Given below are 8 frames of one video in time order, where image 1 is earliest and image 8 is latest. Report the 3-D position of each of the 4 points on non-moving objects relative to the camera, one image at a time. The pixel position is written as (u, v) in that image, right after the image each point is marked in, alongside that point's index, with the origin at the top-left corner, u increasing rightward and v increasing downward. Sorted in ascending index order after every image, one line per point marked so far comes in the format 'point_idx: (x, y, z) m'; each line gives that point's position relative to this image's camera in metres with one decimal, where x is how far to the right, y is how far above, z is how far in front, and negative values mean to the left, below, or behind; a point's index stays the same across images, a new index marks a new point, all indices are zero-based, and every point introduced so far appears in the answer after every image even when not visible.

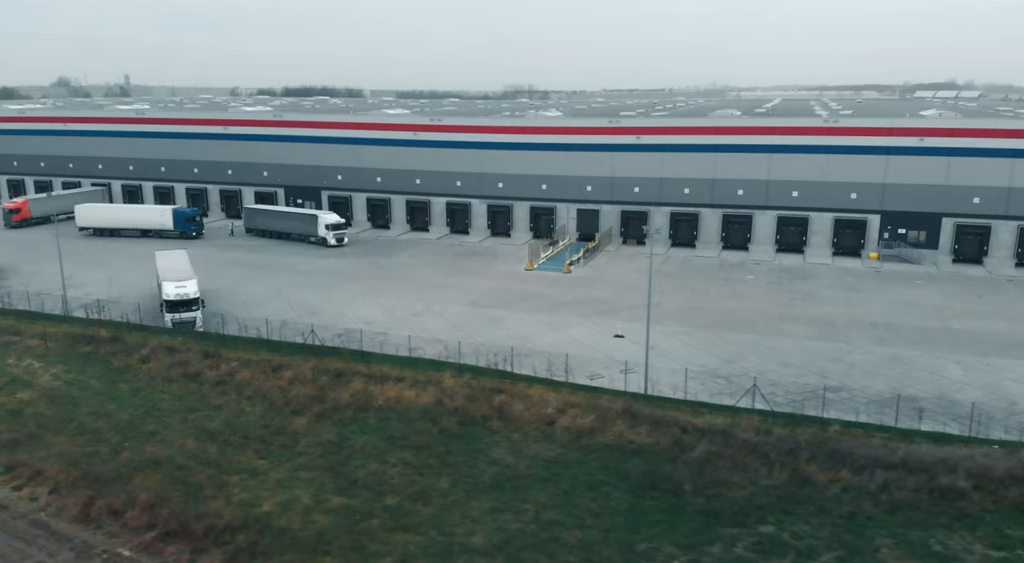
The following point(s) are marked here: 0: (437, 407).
0: (-1.6, -2.7, +15.4) m
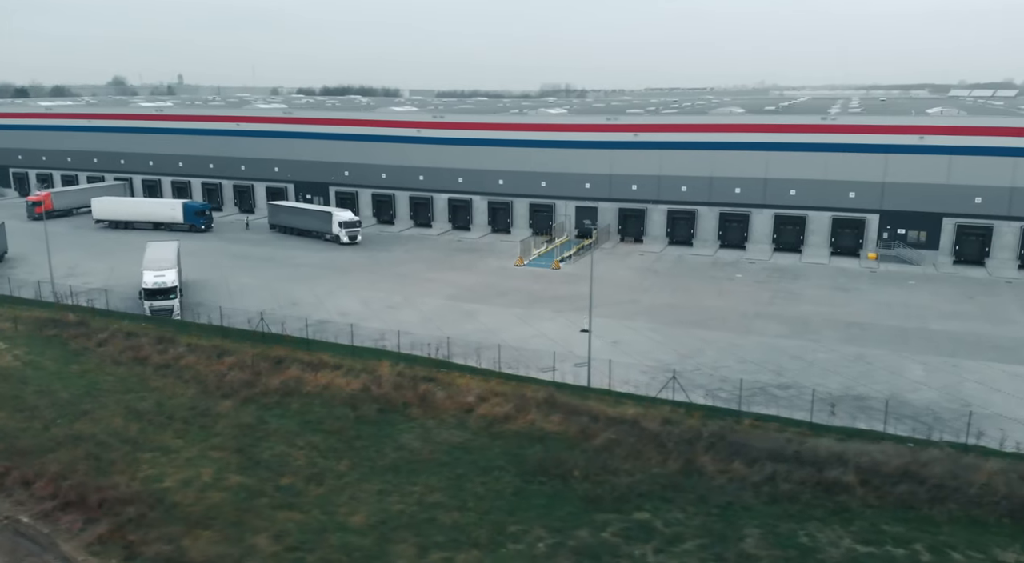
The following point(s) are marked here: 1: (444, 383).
0: (-3.3, -2.4, +15.7) m
1: (-1.5, -2.3, +16.2) m
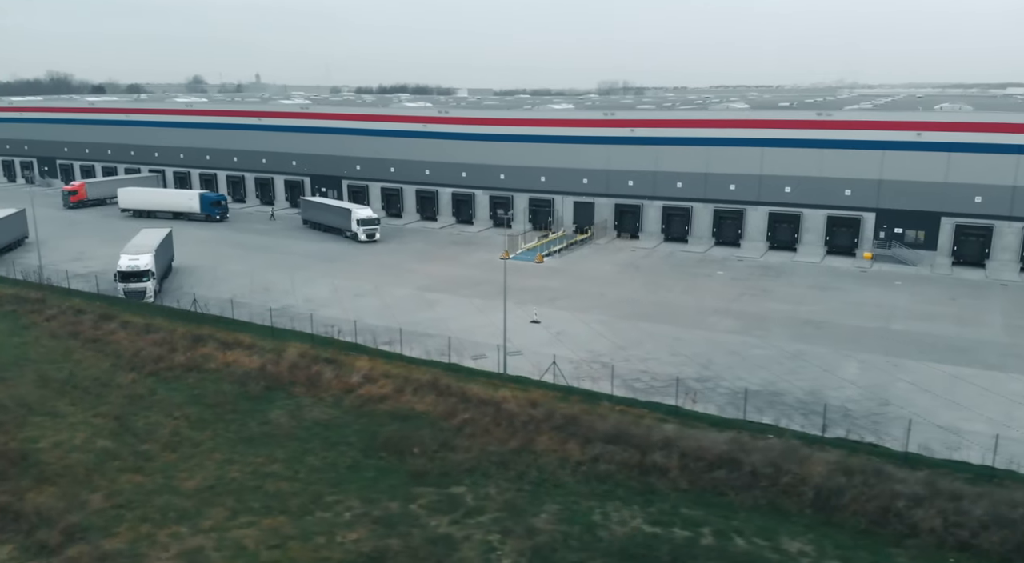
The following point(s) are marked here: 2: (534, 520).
0: (-5.7, -2.0, +16.3) m
1: (-4.0, -1.9, +16.6) m
2: (+0.3, -3.4, +10.4) m
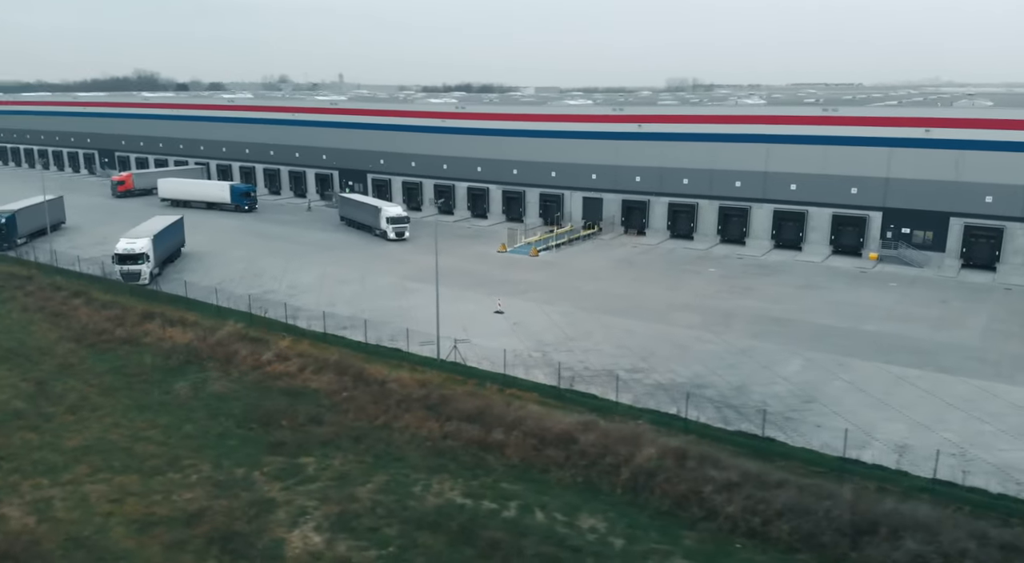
0: (-7.8, -1.5, +17.3) m
1: (-6.0, -1.5, +17.5) m
2: (-2.3, -3.1, +10.8) m
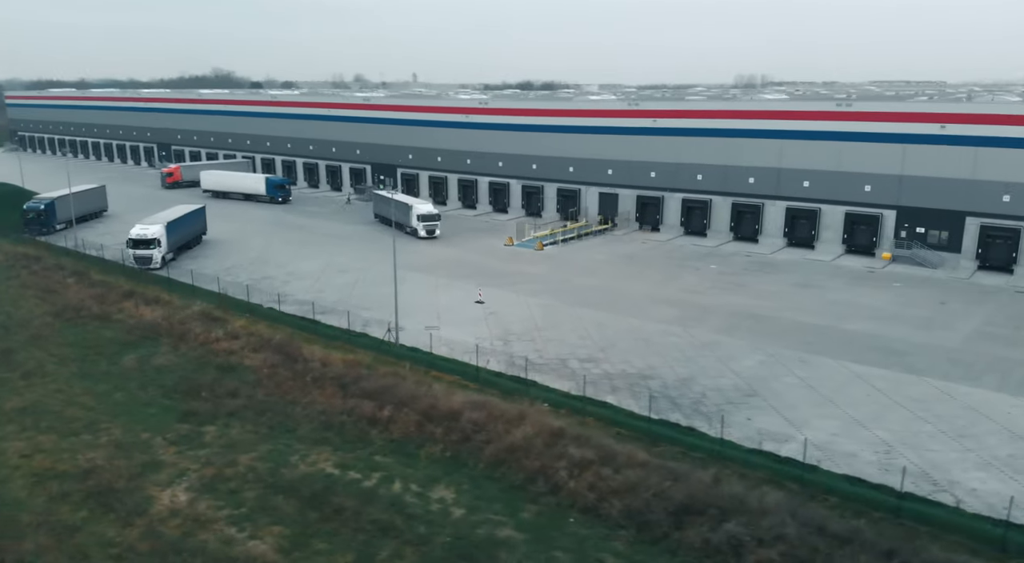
0: (-9.2, -1.0, +18.4) m
1: (-7.4, -1.0, +18.4) m
2: (-4.3, -2.8, +11.5) m
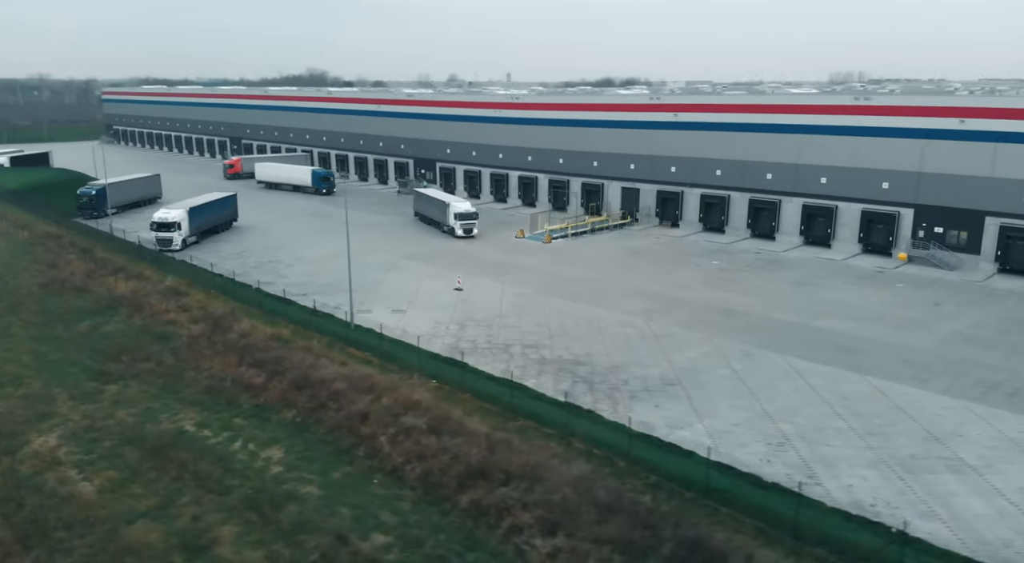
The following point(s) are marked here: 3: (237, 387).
0: (-10.9, -0.4, +20.0) m
1: (-9.1, -0.4, +19.8) m
2: (-6.8, -2.2, +12.6) m
3: (-5.1, -2.0, +13.3) m
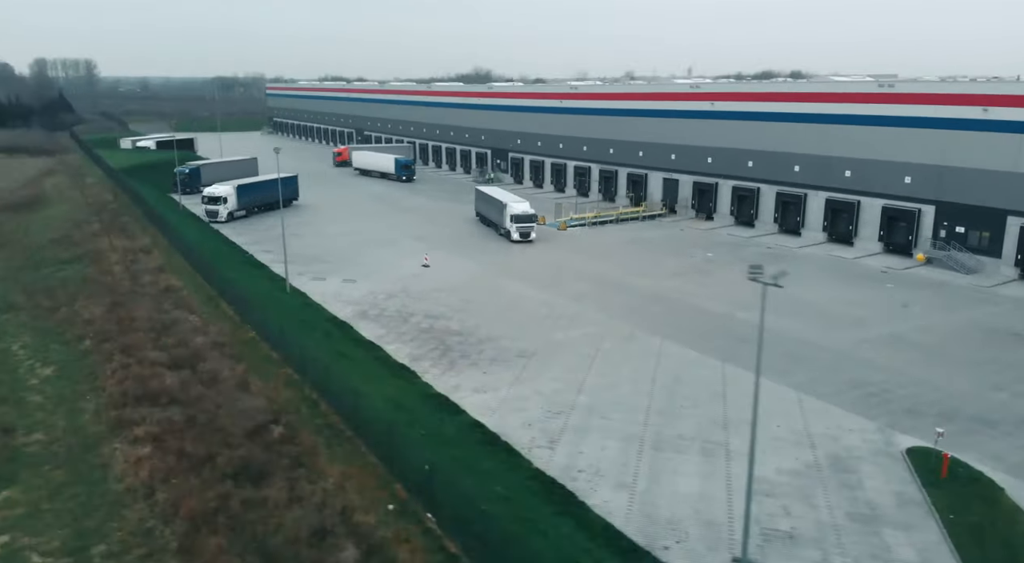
0: (-13.6, +1.0, +23.6) m
1: (-11.9, +0.9, +23.1) m
2: (-11.3, -1.1, +15.6) m
3: (-9.4, -0.9, +15.9) m
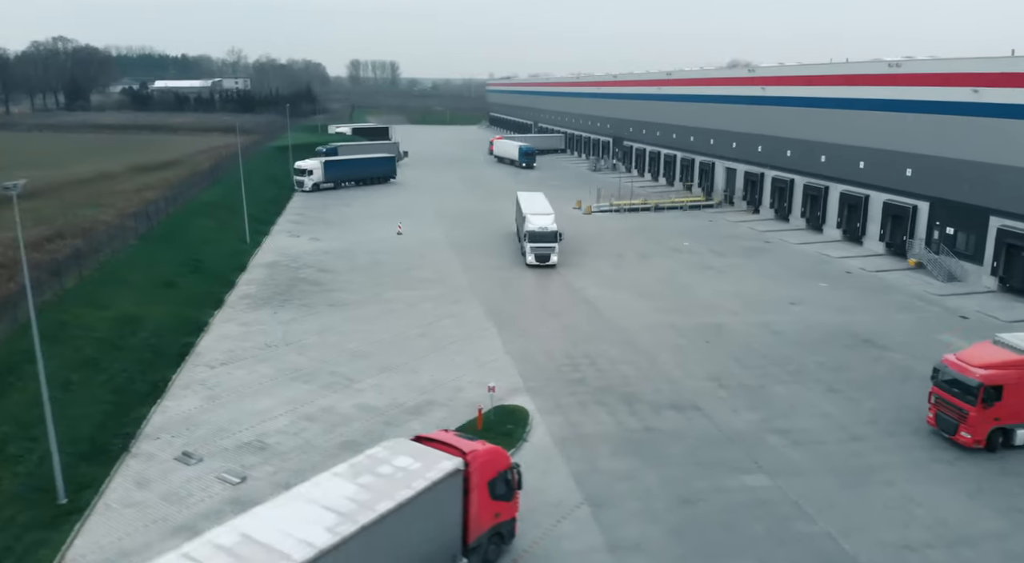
0: (-16.2, +3.4, +30.6) m
1: (-14.8, +3.1, +29.5) m
2: (-16.9, +1.1, +22.2) m
3: (-15.1, +1.2, +21.9) m
